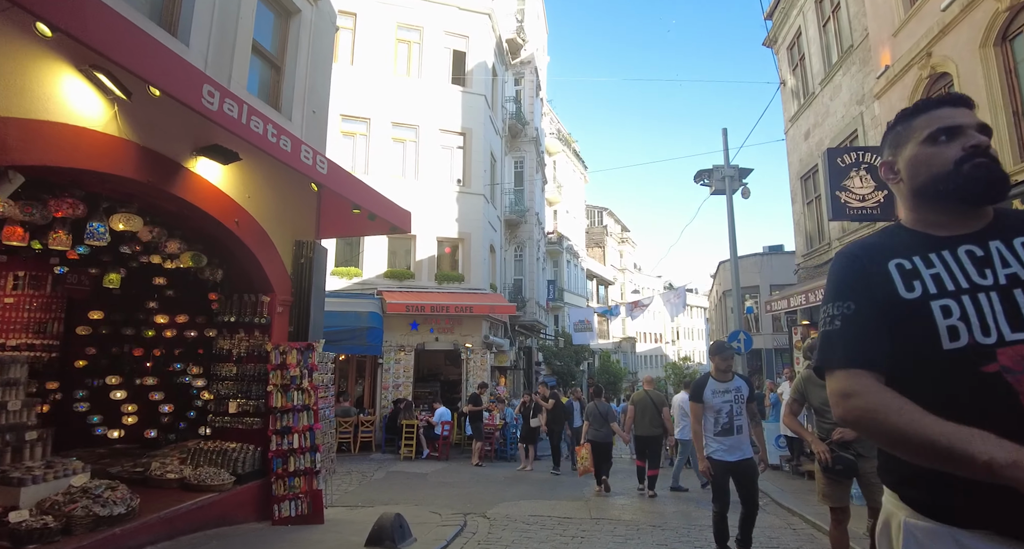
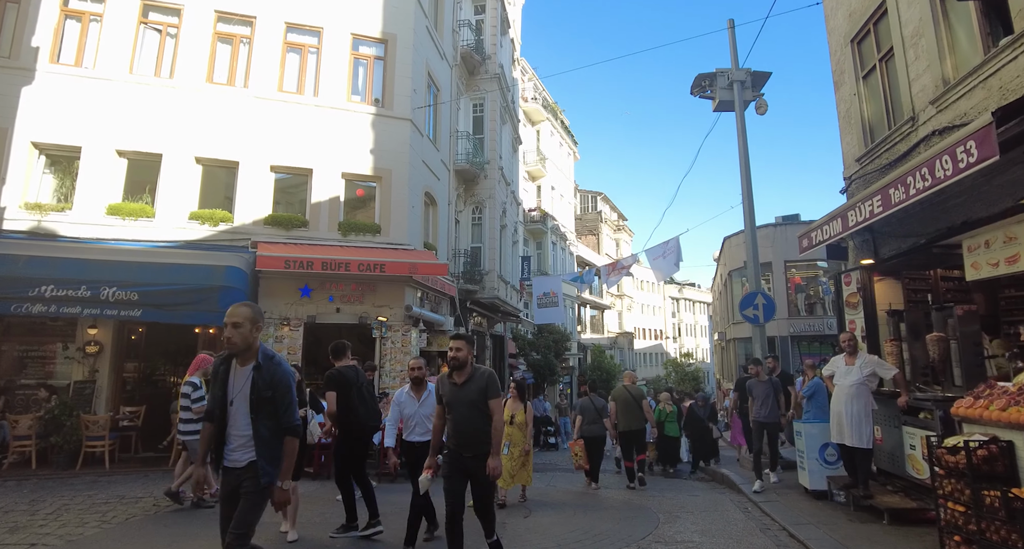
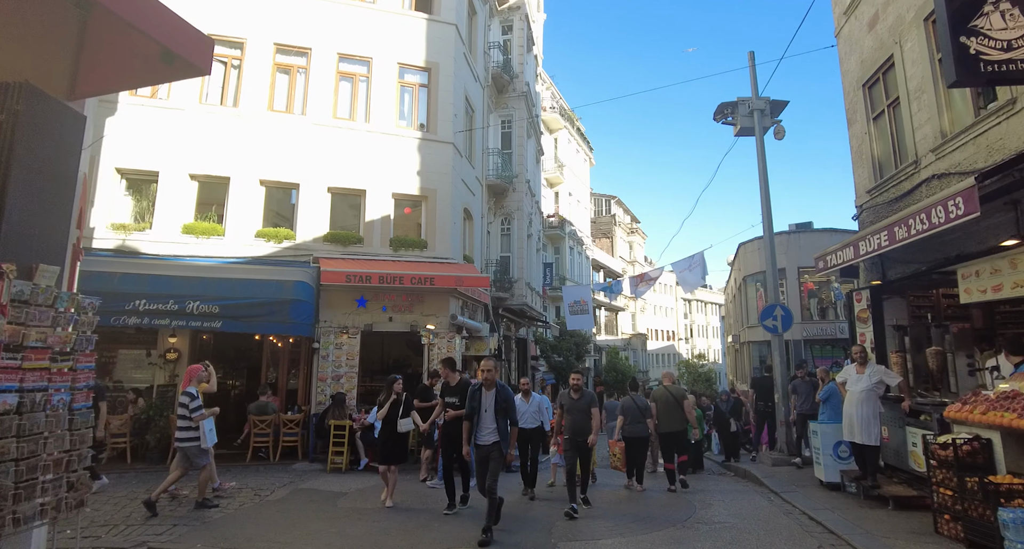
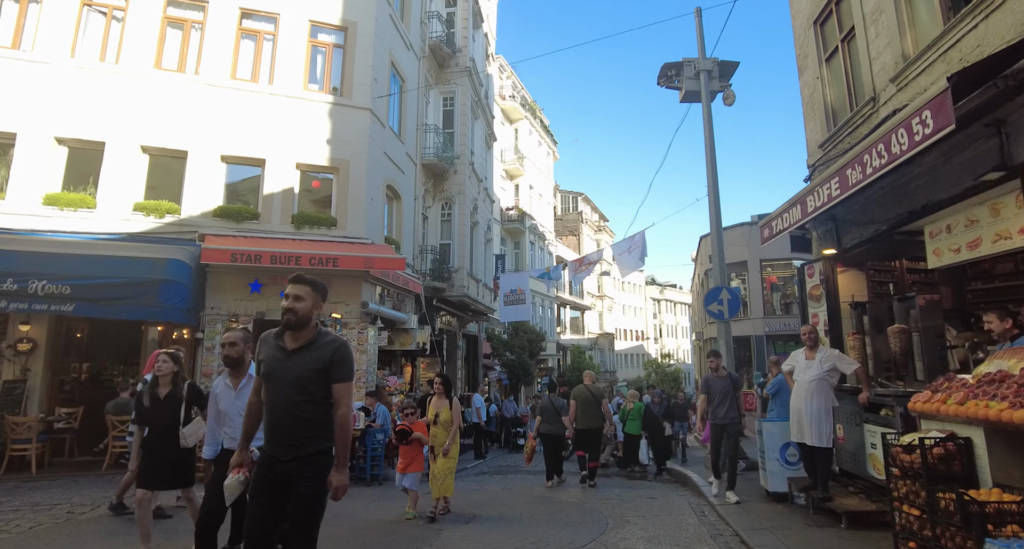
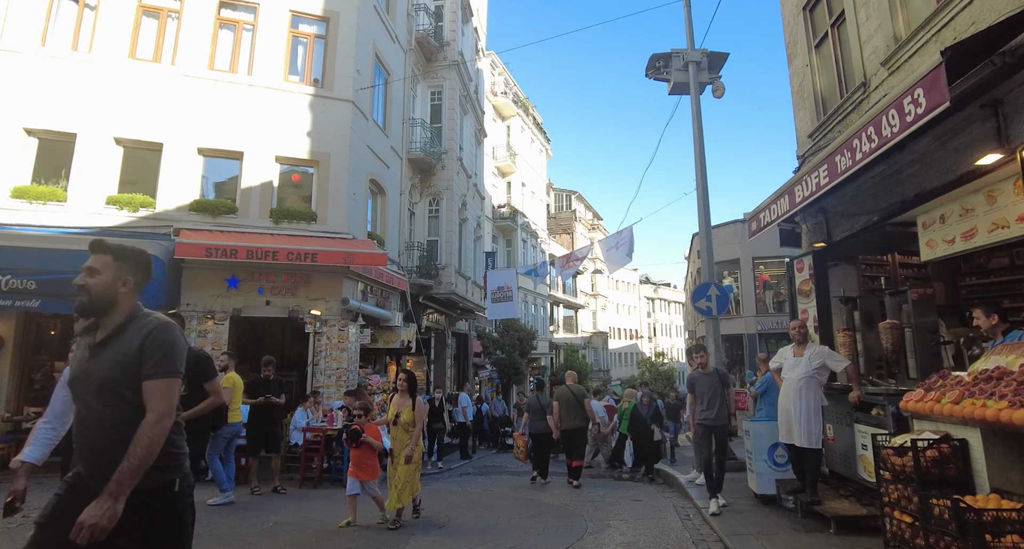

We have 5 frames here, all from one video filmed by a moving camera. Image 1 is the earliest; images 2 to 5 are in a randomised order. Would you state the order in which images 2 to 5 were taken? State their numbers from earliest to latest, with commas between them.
3, 2, 4, 5
